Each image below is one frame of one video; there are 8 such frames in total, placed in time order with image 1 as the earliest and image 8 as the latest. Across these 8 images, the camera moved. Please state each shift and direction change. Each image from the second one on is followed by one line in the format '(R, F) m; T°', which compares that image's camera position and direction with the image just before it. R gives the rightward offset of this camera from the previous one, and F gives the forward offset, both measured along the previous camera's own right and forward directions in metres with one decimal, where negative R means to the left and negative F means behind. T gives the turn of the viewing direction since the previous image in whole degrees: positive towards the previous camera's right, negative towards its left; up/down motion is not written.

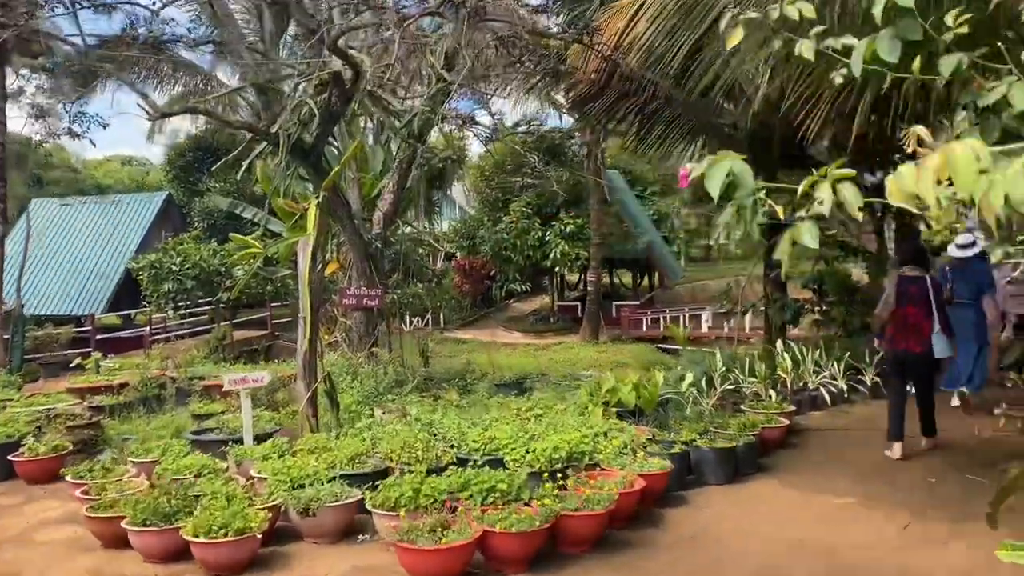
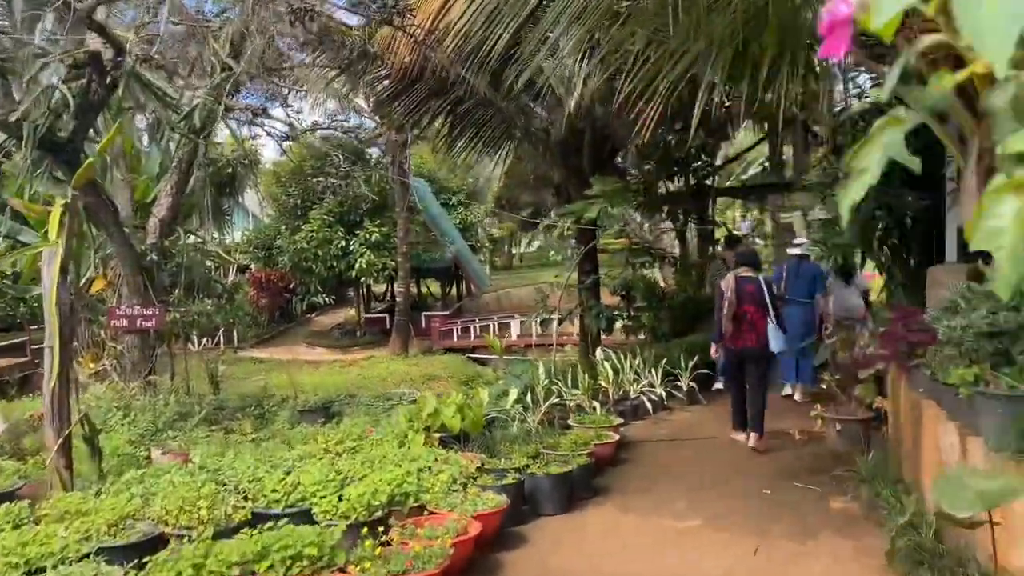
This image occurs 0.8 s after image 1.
(0.0, +0.6) m; +13°
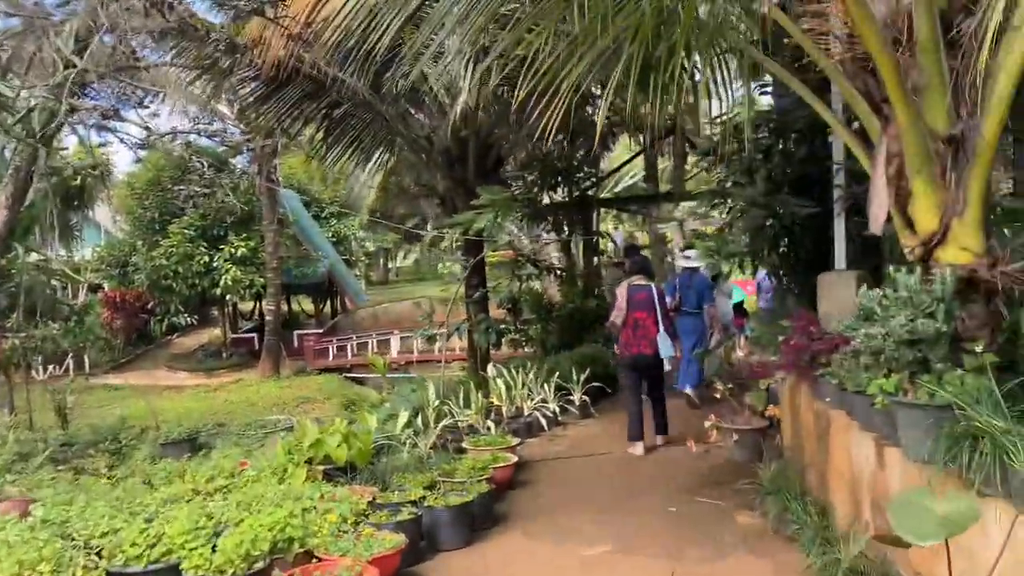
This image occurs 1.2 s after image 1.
(-0.1, +0.3) m; +9°
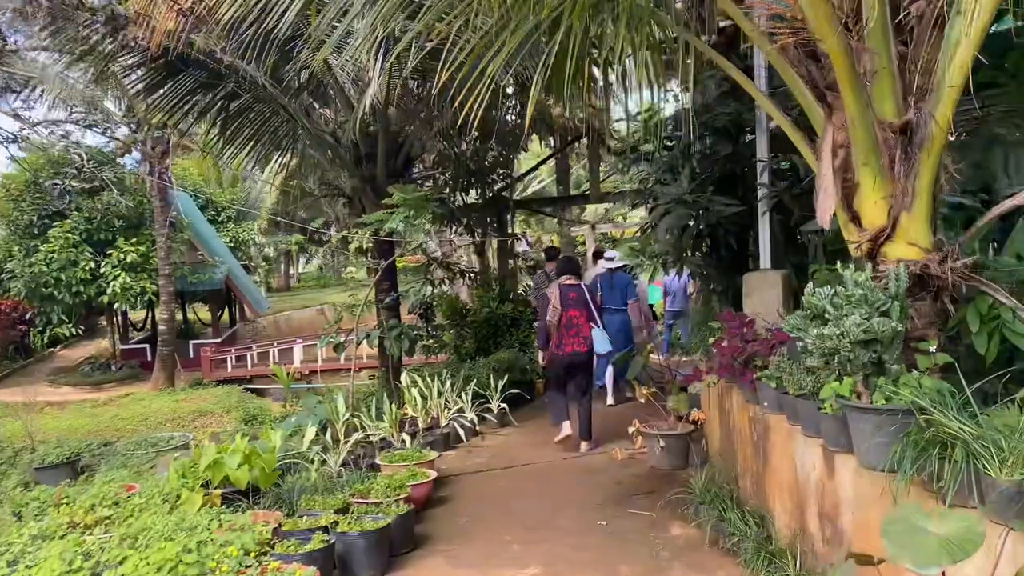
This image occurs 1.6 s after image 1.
(-0.1, +0.3) m; +6°
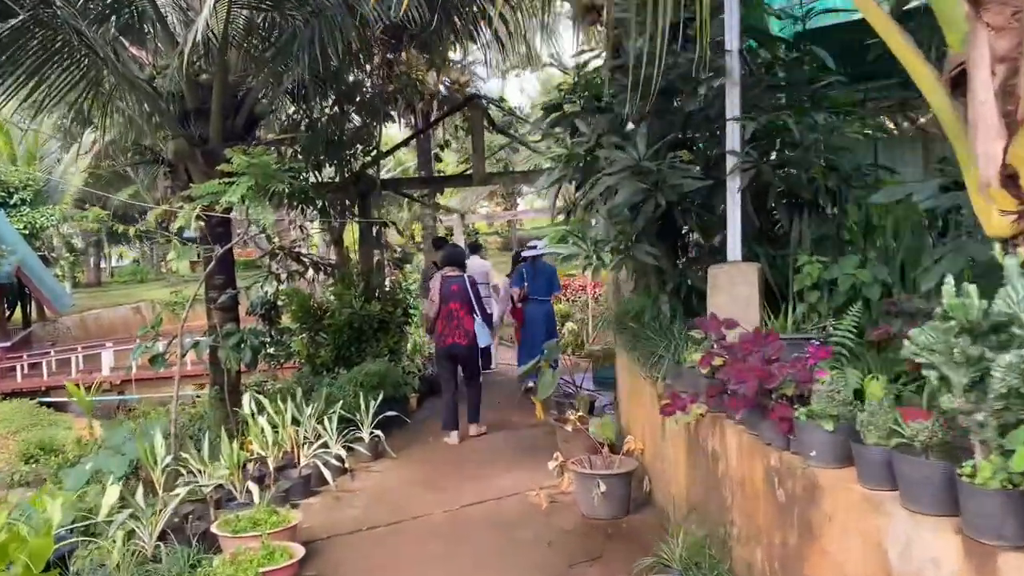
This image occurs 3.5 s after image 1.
(-0.2, +1.2) m; +11°
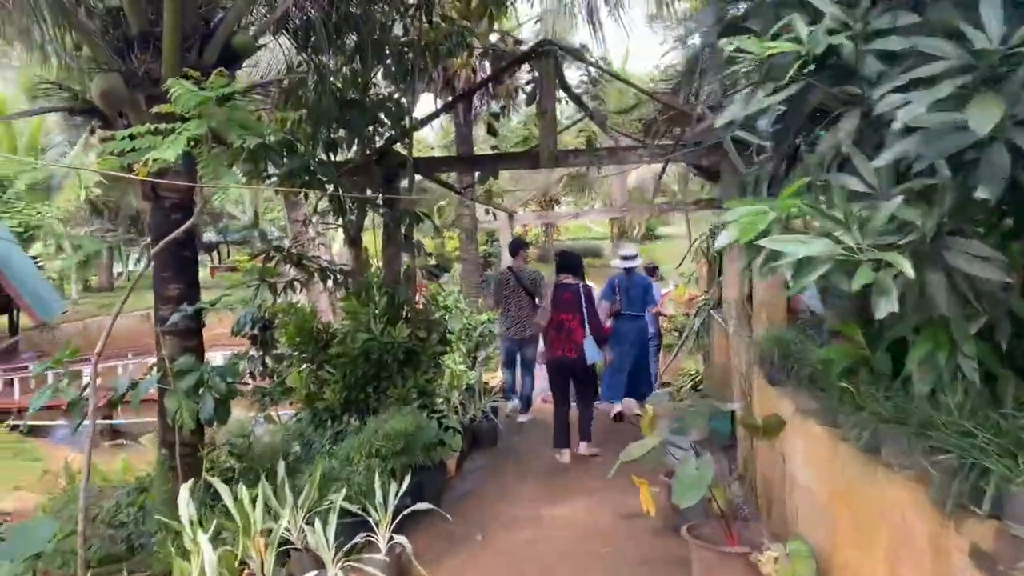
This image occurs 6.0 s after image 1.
(-0.3, +1.8) m; -2°
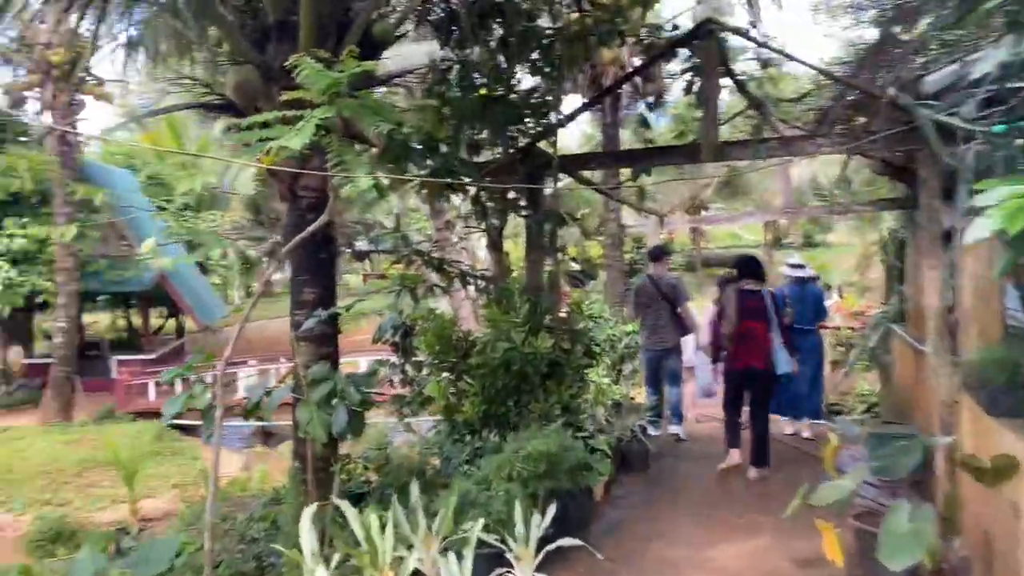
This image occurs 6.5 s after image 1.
(-0.1, +0.4) m; -10°
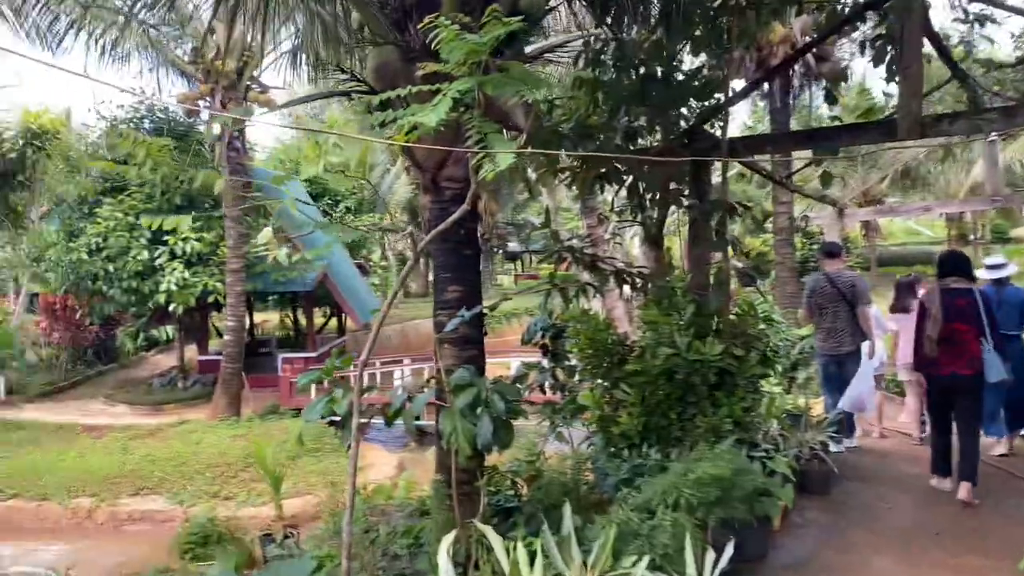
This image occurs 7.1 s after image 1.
(0.0, +0.4) m; -10°
